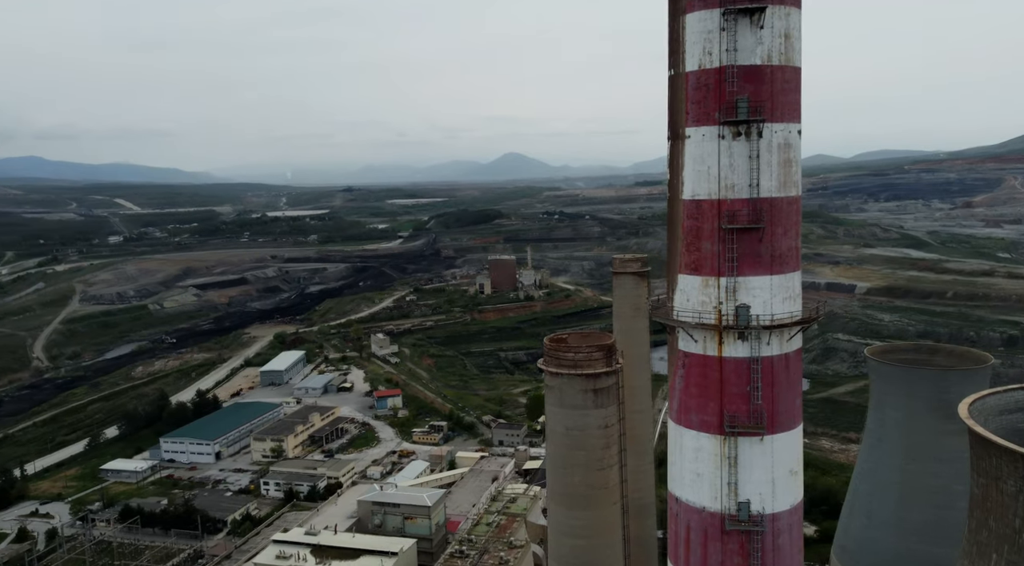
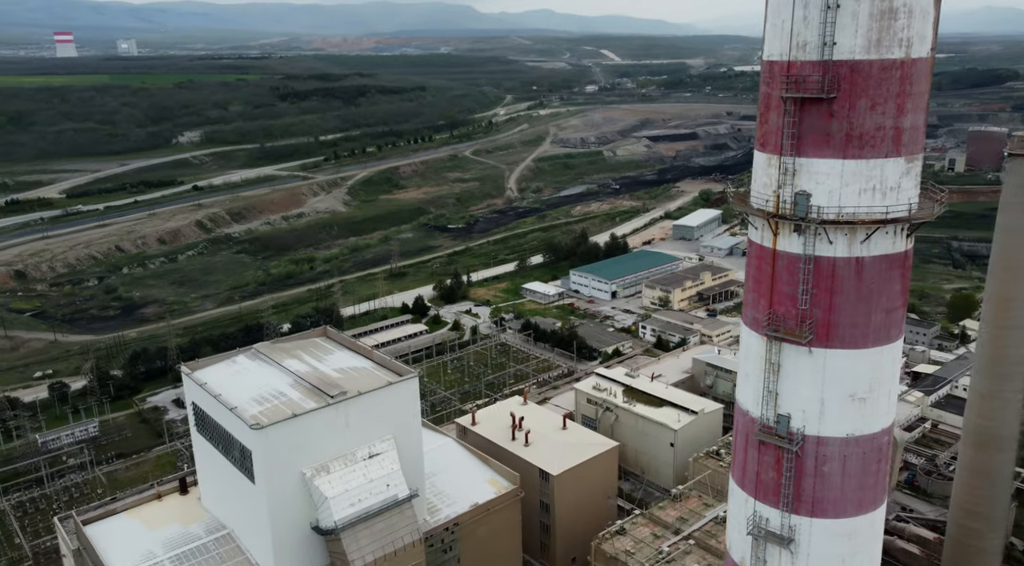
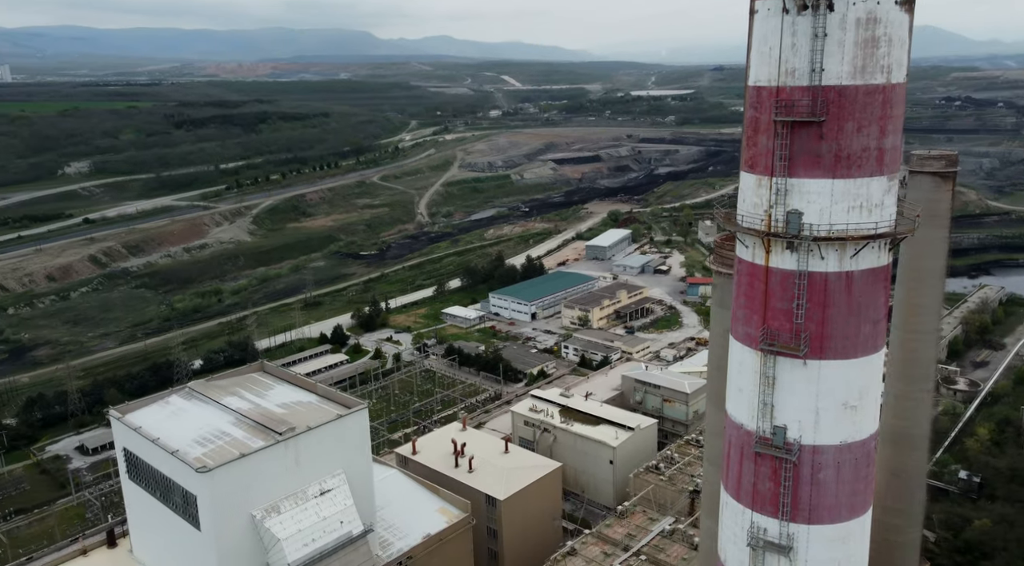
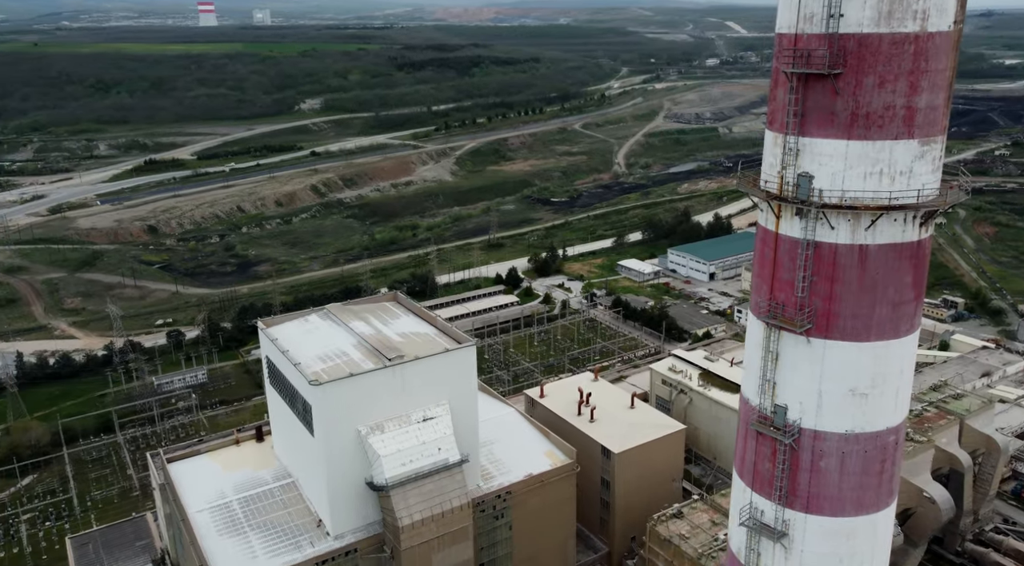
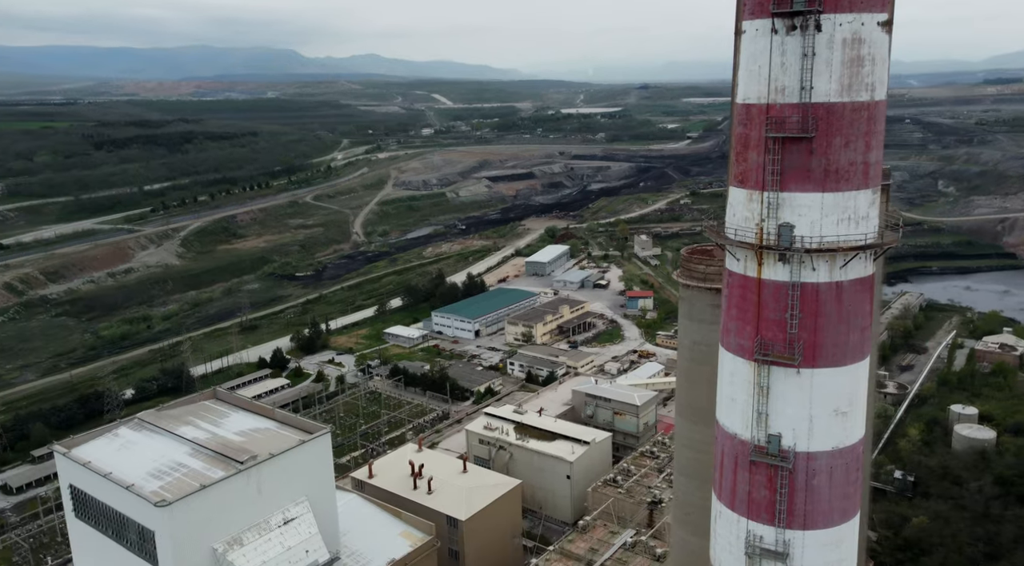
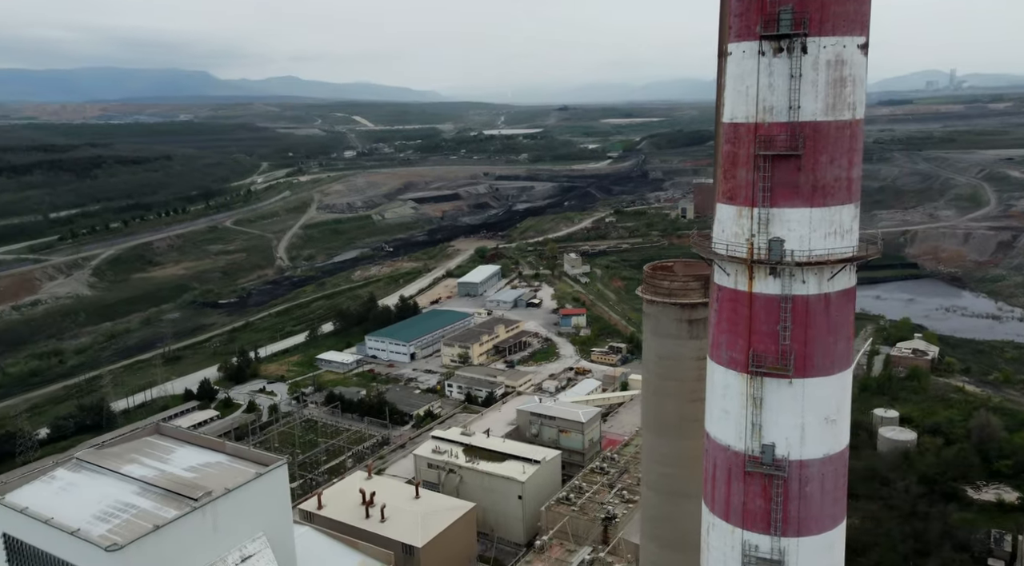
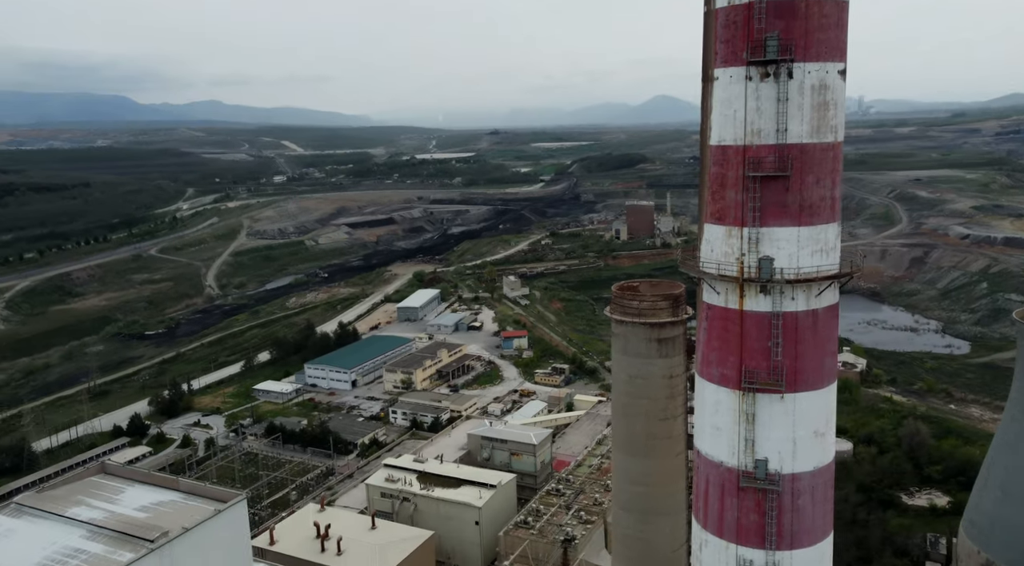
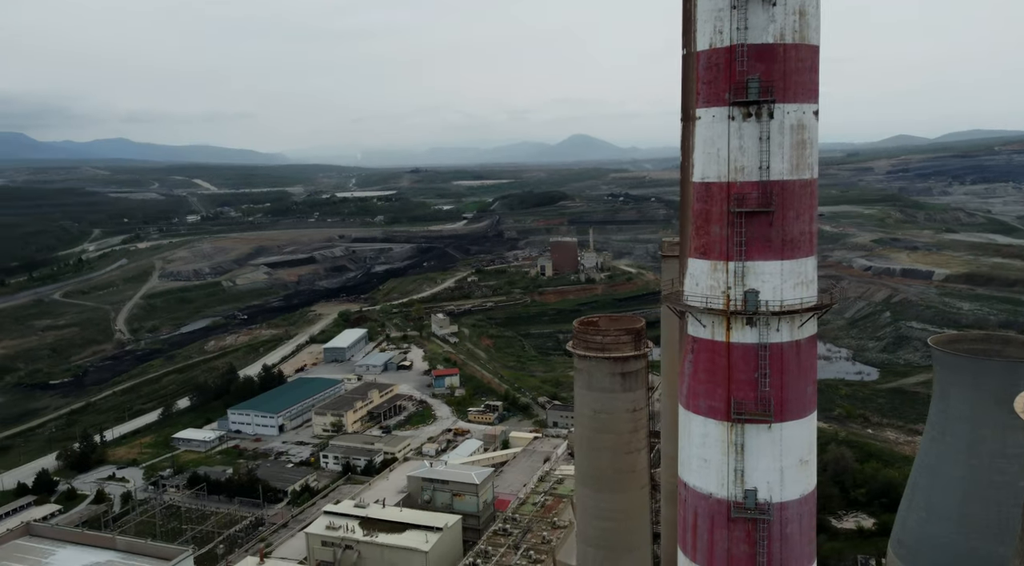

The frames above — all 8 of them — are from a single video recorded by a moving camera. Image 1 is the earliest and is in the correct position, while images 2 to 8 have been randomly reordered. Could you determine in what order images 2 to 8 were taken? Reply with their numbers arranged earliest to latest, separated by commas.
8, 7, 6, 5, 3, 2, 4
